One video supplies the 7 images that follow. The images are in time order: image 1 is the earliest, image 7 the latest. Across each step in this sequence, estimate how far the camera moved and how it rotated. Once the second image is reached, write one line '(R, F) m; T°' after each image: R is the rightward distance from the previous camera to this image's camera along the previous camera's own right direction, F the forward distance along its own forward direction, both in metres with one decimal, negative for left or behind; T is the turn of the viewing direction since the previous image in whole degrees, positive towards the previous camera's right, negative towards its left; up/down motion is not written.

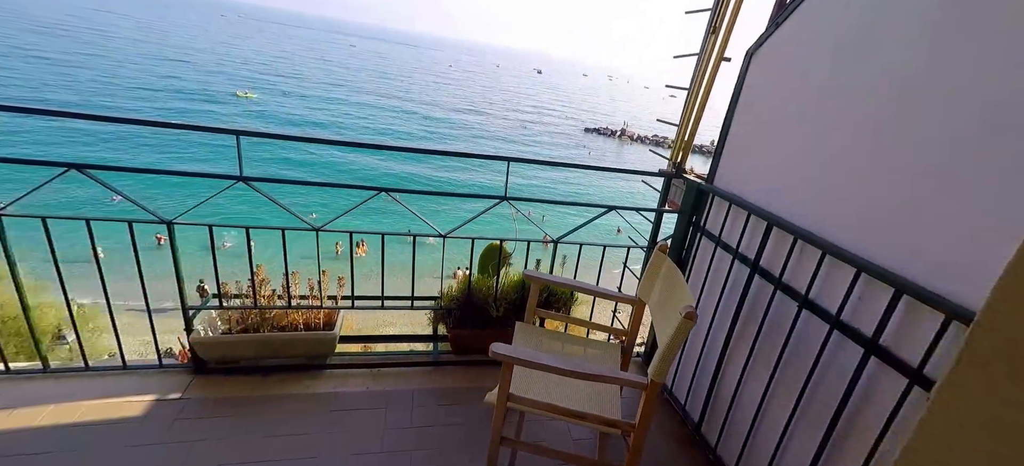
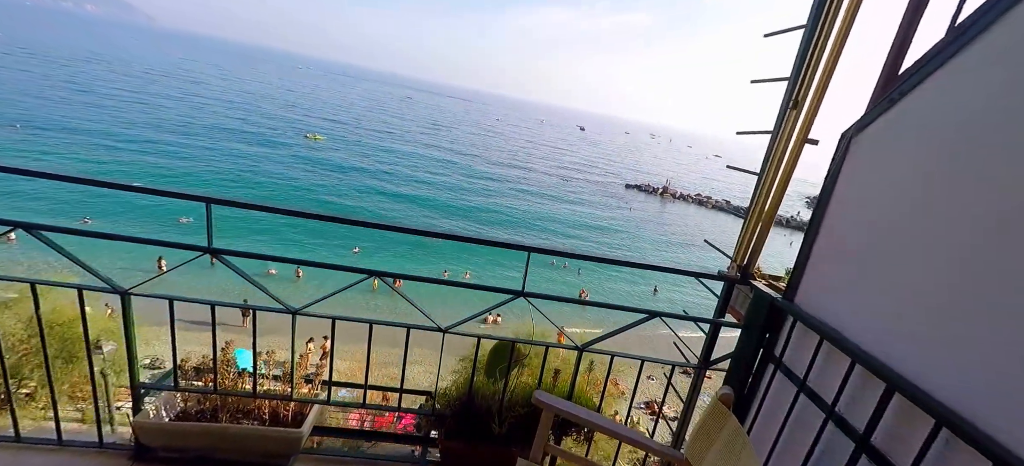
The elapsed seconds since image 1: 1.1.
(+0.1, +0.5) m; -5°
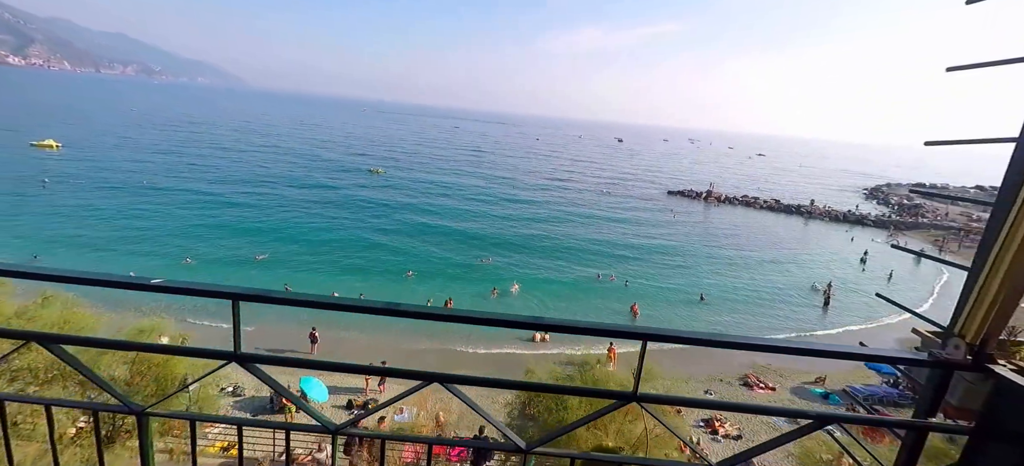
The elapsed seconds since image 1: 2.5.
(-0.6, -0.2) m; -5°
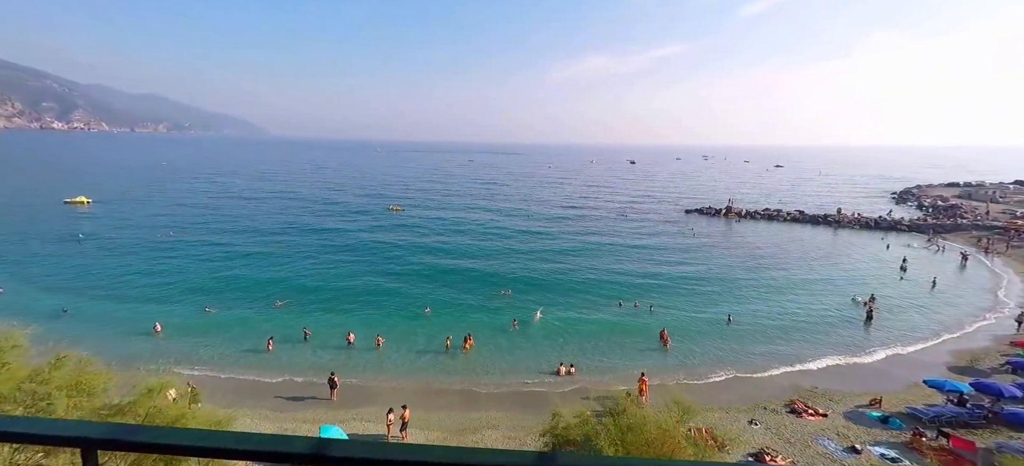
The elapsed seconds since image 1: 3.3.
(-0.1, +0.6) m; -2°
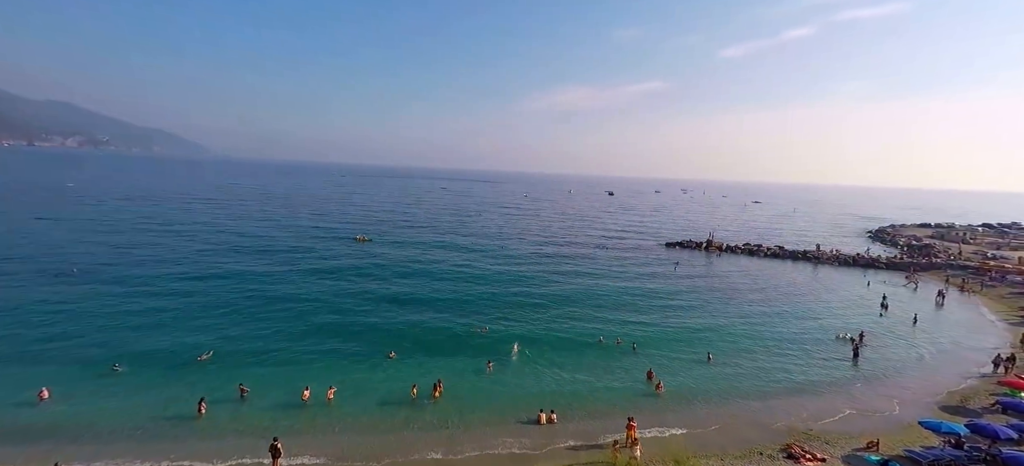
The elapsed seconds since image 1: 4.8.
(-1.9, +2.6) m; +6°
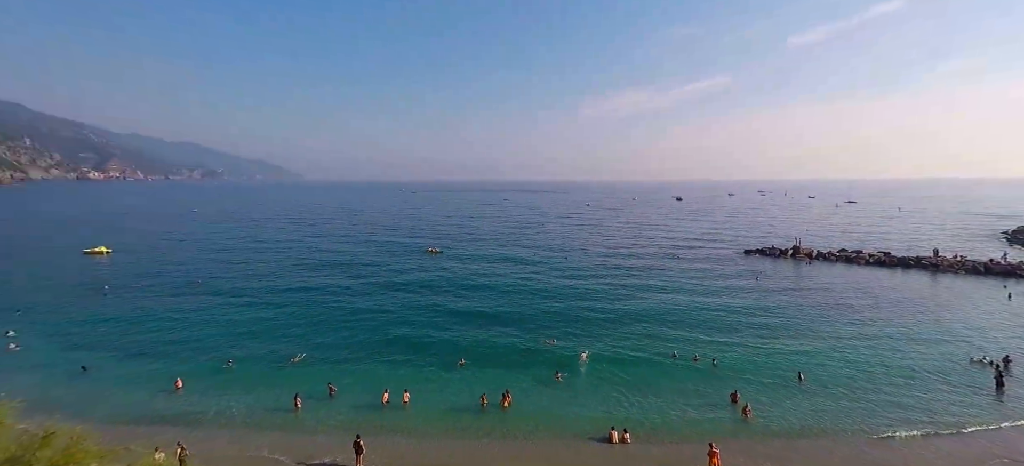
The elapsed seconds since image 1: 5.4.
(+0.9, +0.3) m; -10°
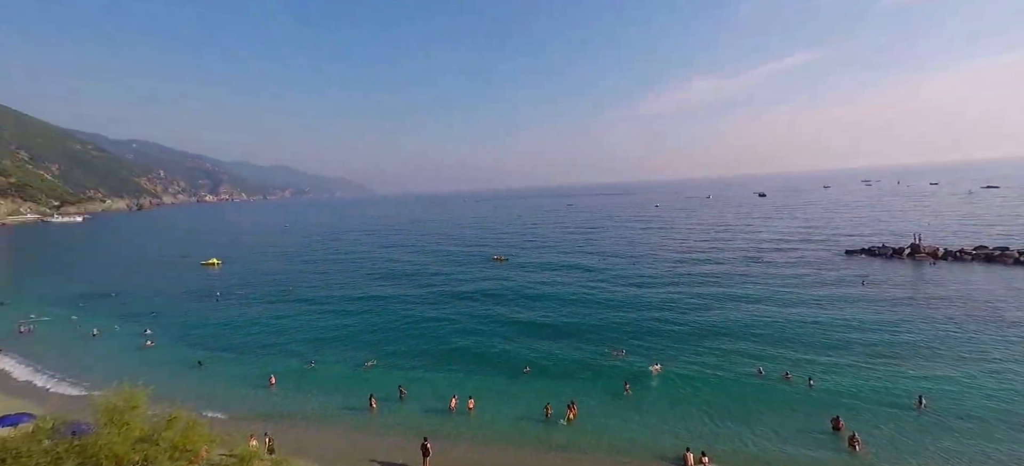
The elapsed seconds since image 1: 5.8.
(+2.7, +1.0) m; -12°
